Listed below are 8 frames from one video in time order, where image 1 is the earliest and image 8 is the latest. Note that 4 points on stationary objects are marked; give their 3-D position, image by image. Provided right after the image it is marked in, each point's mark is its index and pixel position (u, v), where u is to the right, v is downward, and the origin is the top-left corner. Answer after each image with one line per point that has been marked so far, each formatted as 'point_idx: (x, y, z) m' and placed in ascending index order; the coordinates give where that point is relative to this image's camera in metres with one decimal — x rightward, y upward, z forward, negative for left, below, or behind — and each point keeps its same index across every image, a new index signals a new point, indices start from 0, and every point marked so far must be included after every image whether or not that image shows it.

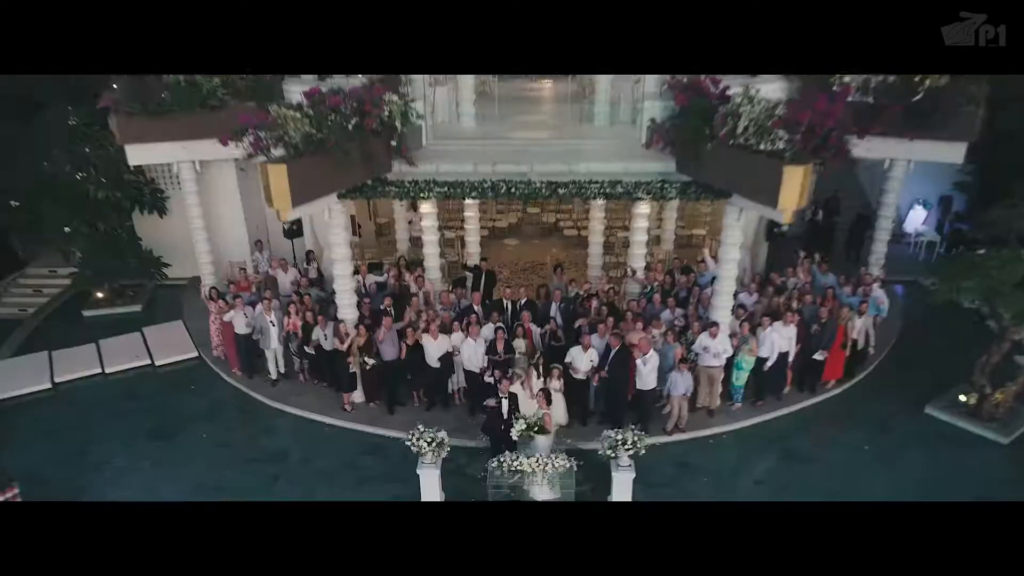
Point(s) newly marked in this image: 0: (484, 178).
0: (-0.4, +1.4, +7.6) m
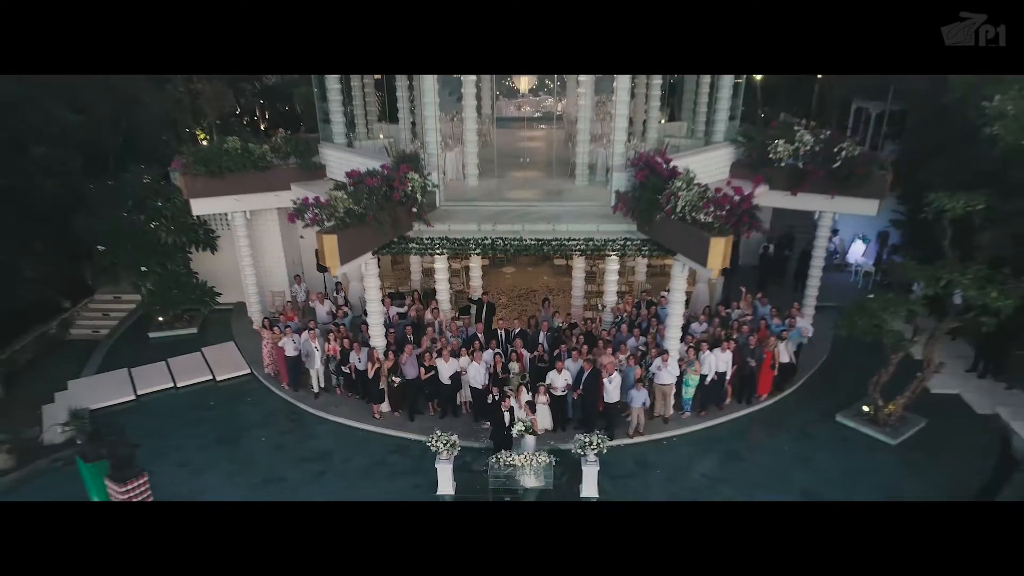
0: (-0.4, +0.8, +9.6) m
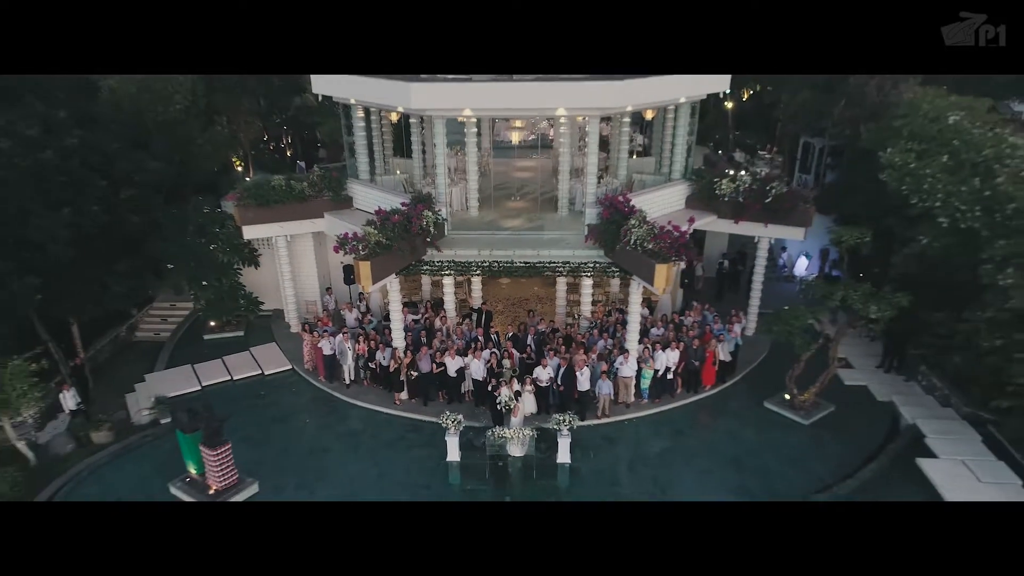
0: (-0.6, +0.6, +12.0) m
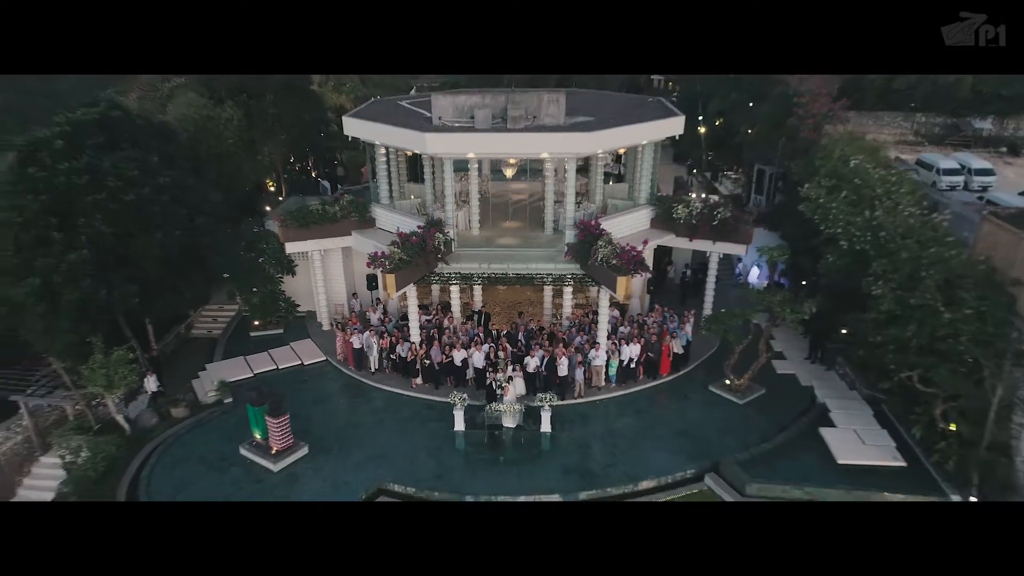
0: (-0.7, +0.4, +14.9) m
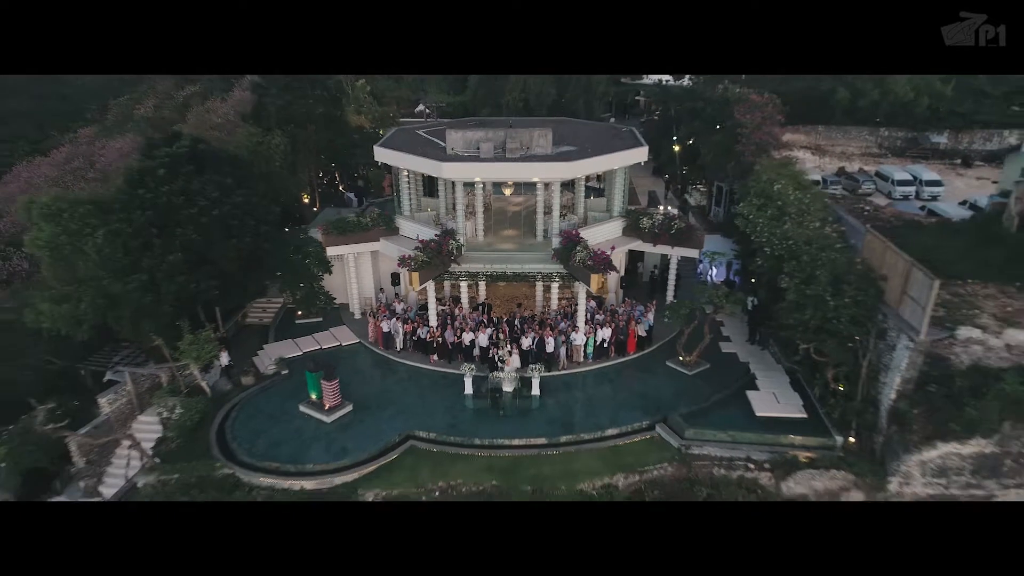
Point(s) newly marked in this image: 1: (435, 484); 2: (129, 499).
0: (-0.8, +0.6, +18.8) m
1: (-2.0, -5.0, +15.0) m
2: (-9.9, -5.4, +15.5) m
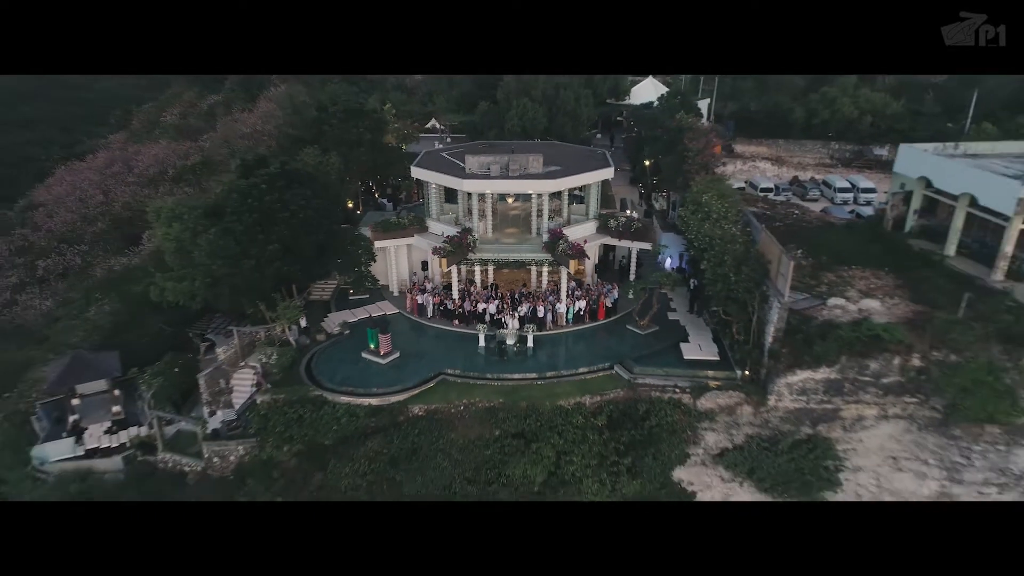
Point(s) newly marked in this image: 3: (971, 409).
0: (-0.7, +1.3, +25.6) m
1: (-1.9, -4.2, +21.8) m
2: (-9.9, -4.6, +22.4) m
3: (+16.0, -4.2, +20.5) m
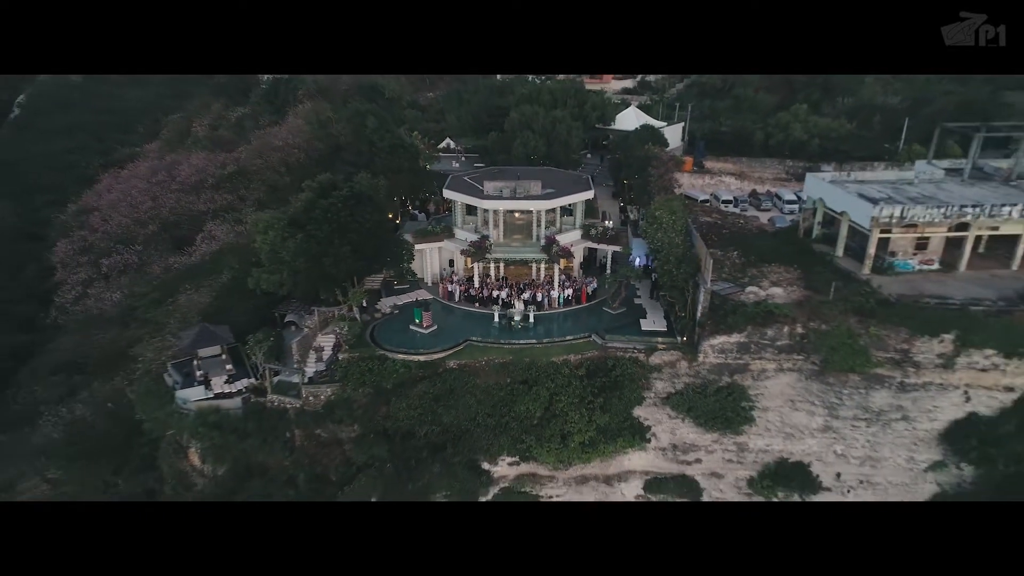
0: (-0.4, +1.8, +34.6) m
1: (-1.6, -3.7, +30.8) m
2: (-9.5, -4.1, +31.4) m
3: (+16.3, -3.7, +29.5) m
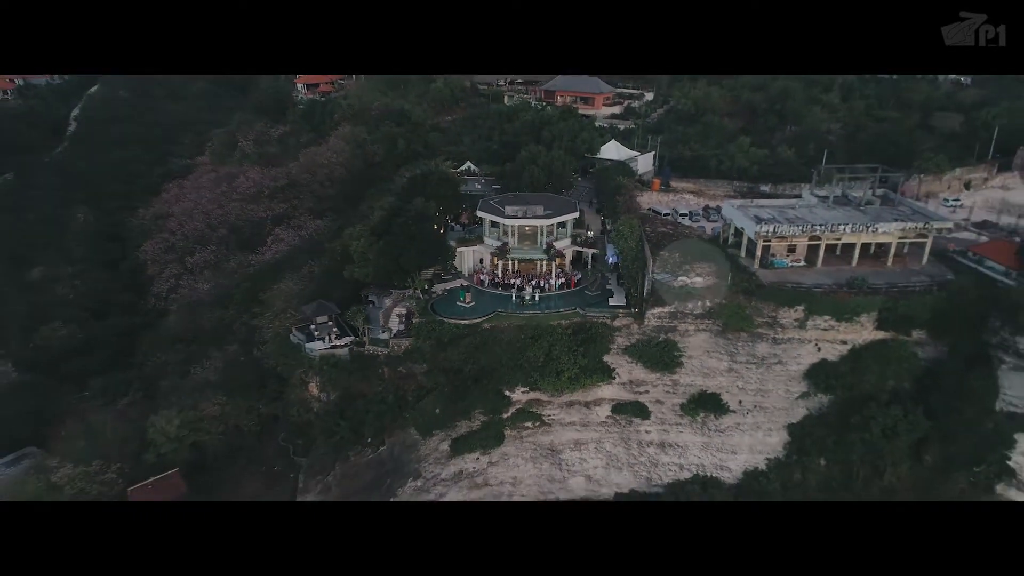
0: (+0.6, +2.7, +51.3) m
1: (-0.6, -2.8, +47.5) m
2: (-8.5, -3.2, +48.1) m
3: (+17.3, -2.8, +46.3) m
